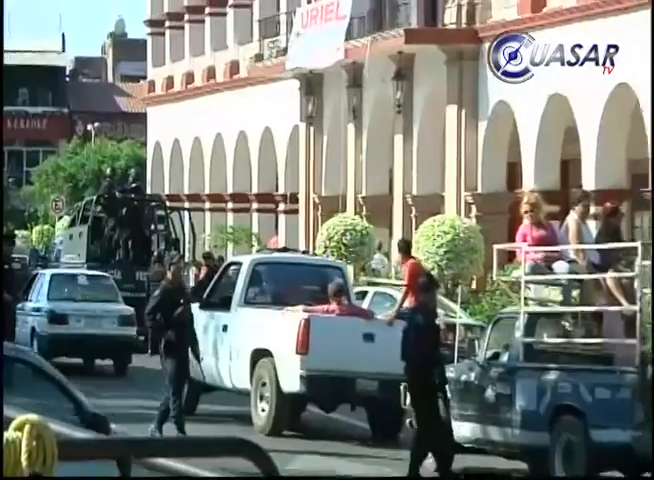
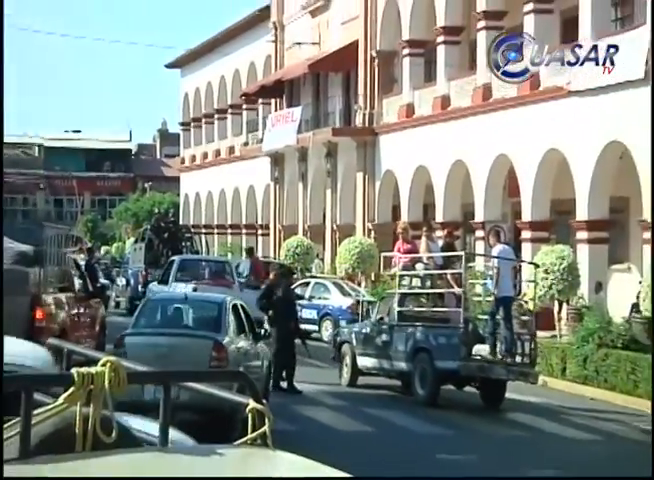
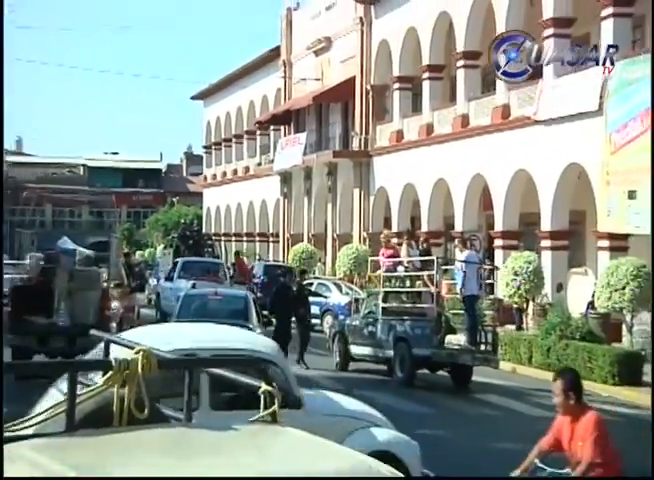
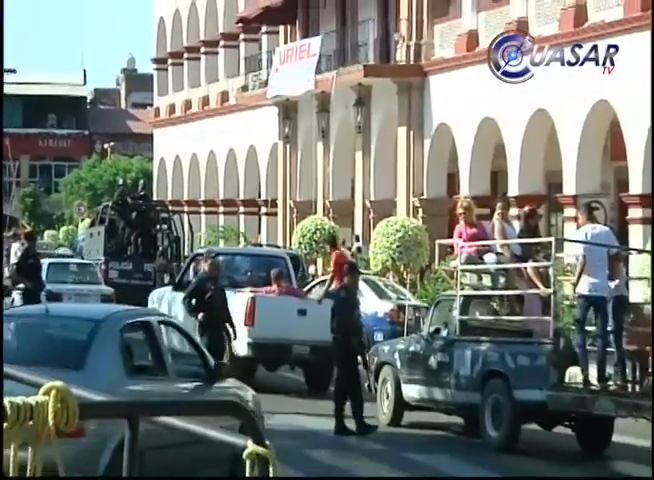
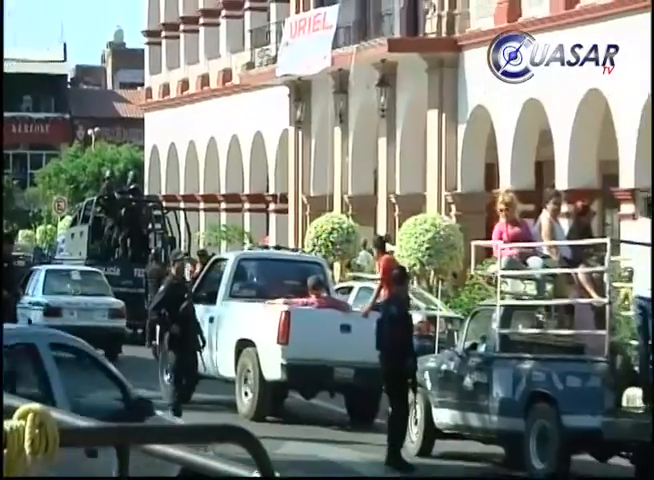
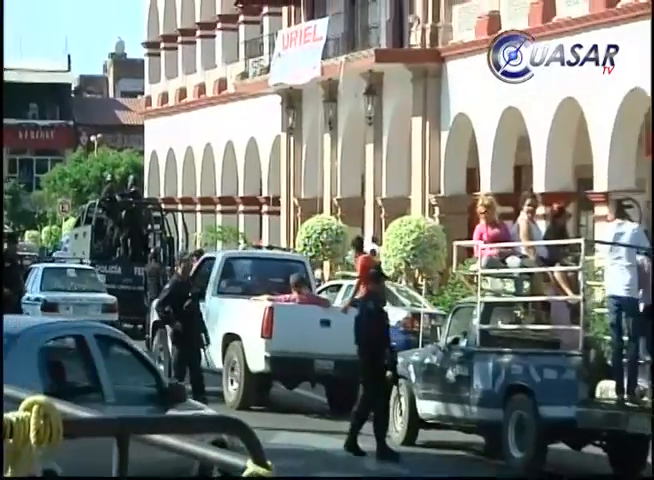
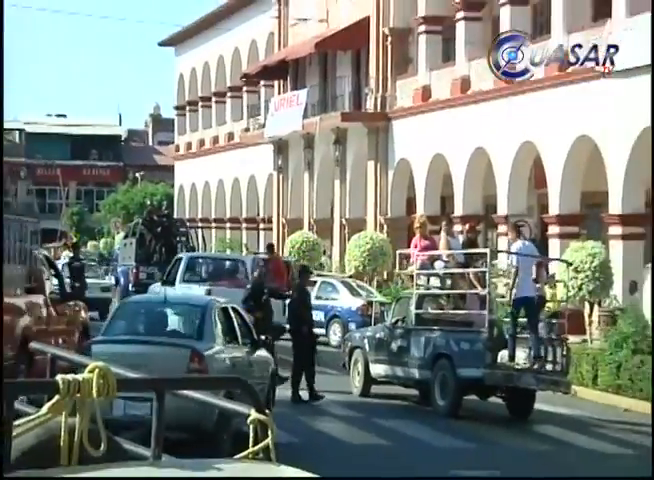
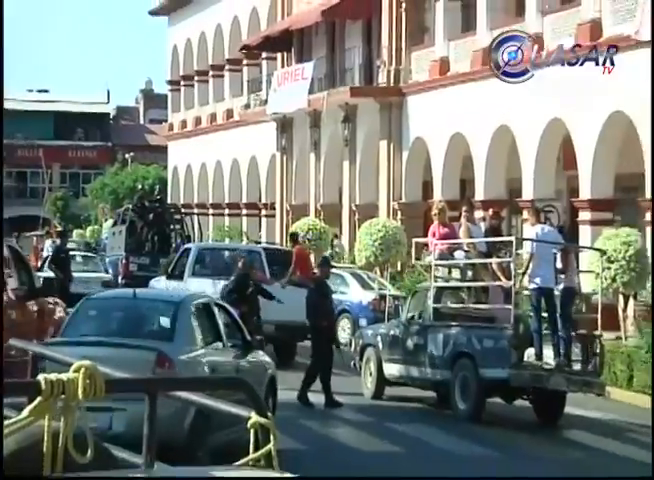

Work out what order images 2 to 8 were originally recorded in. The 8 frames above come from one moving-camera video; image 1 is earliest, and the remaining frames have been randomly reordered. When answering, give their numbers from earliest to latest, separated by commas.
5, 6, 4, 8, 7, 2, 3
